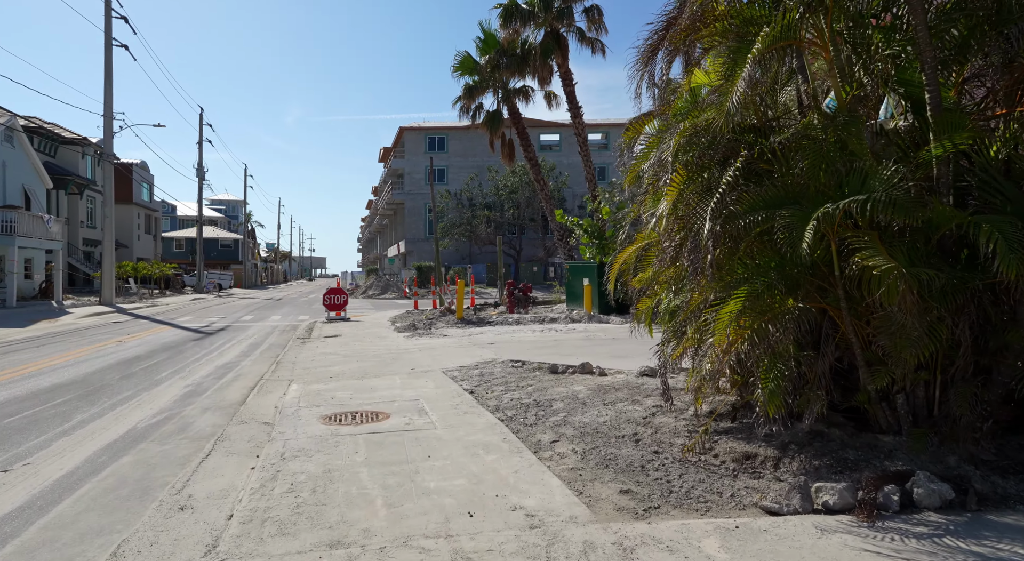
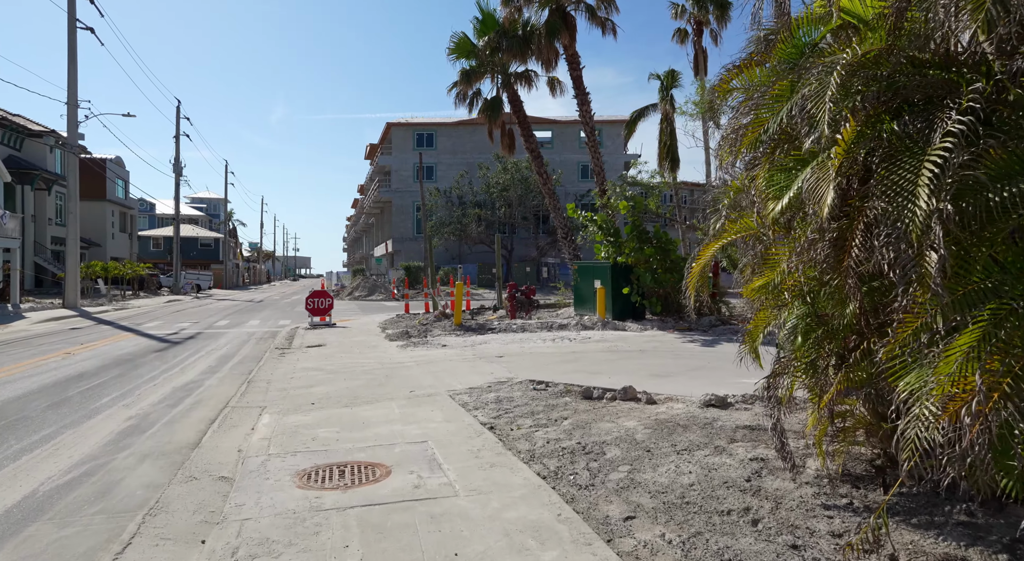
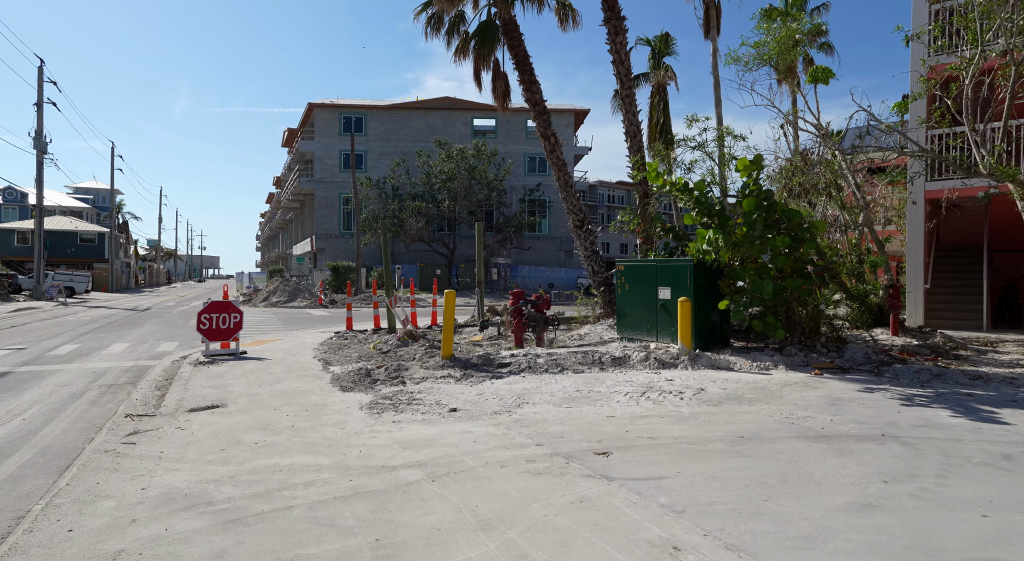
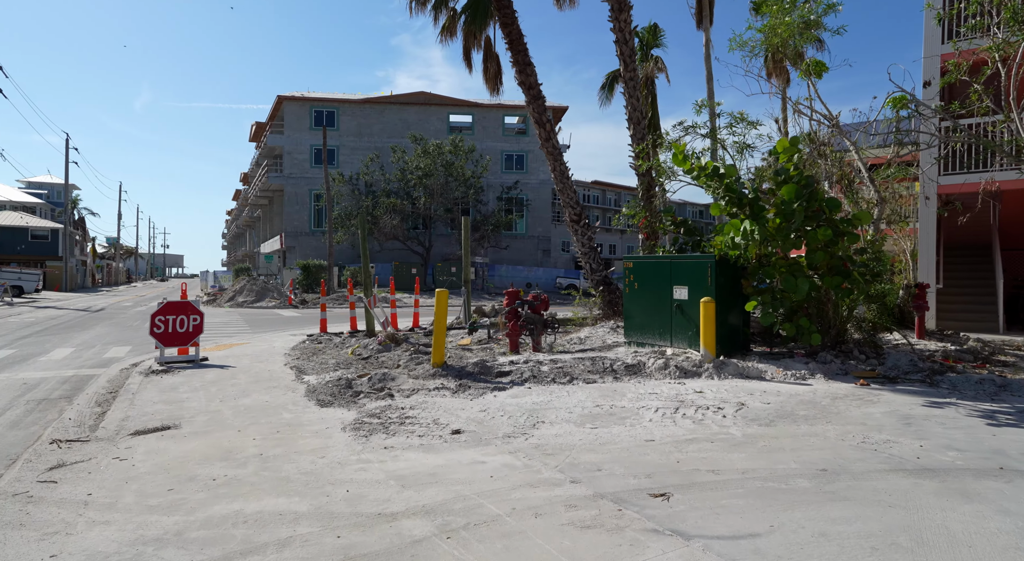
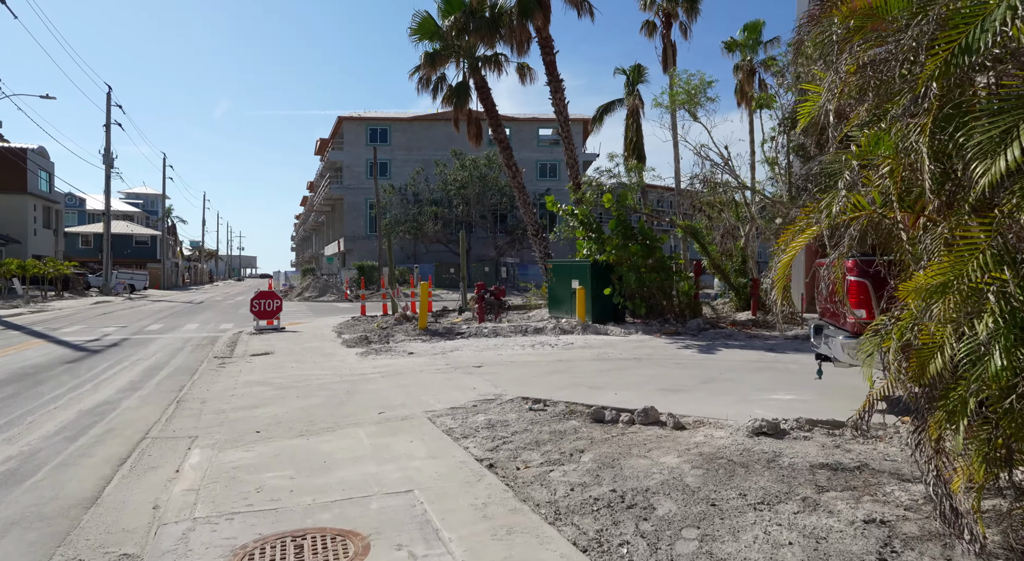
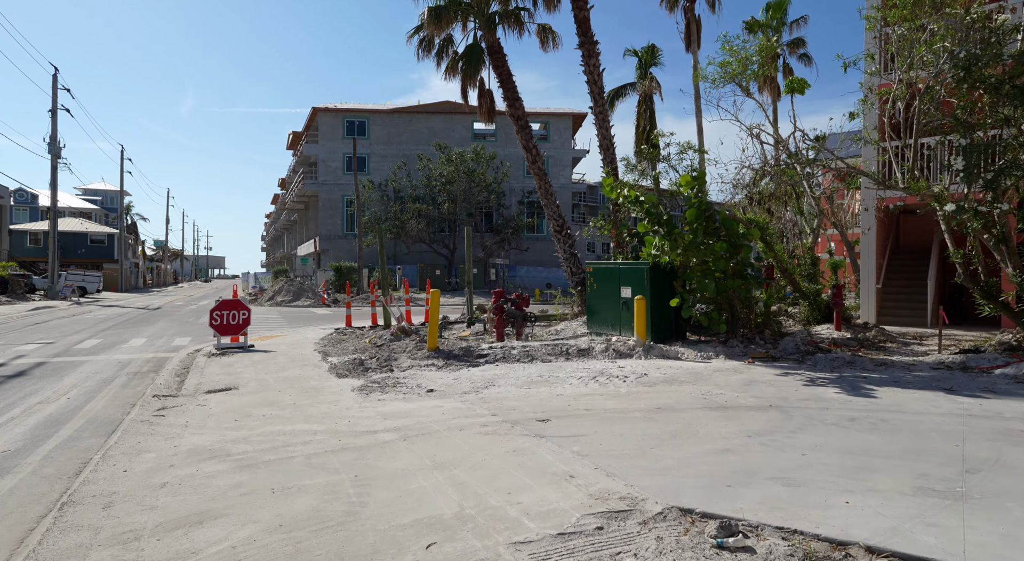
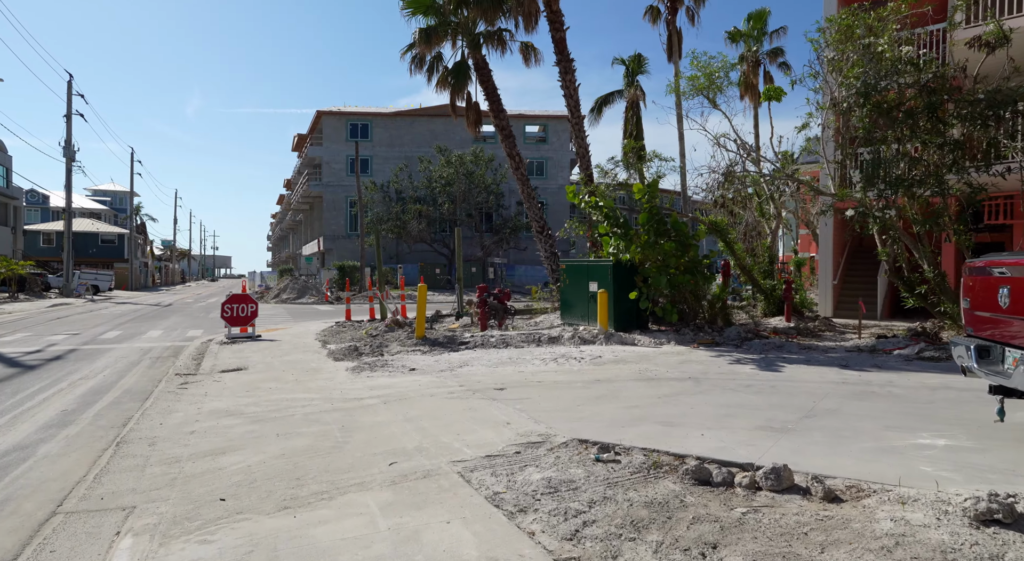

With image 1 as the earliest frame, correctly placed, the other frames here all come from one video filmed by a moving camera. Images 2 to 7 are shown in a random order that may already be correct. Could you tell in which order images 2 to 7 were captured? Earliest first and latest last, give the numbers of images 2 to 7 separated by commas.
2, 5, 7, 6, 3, 4
